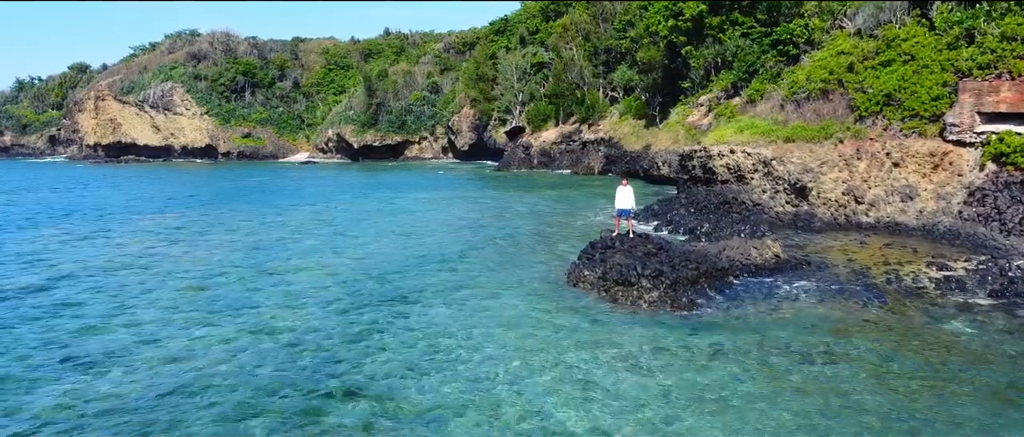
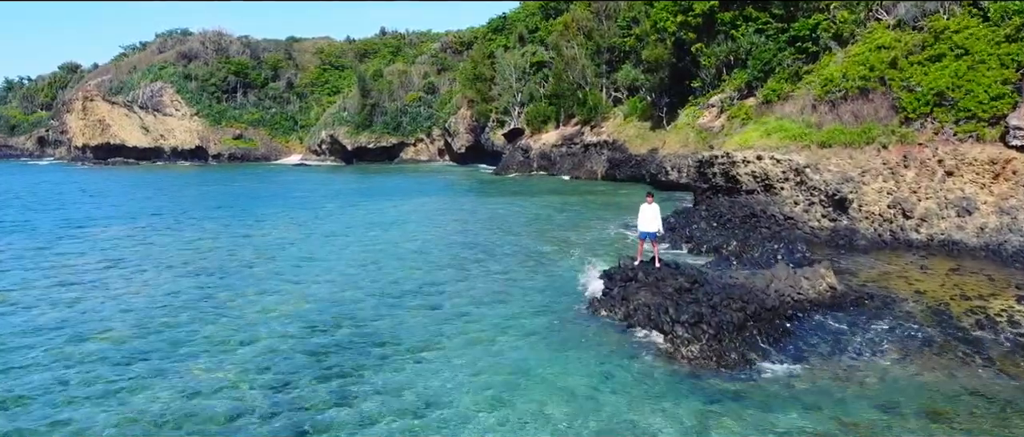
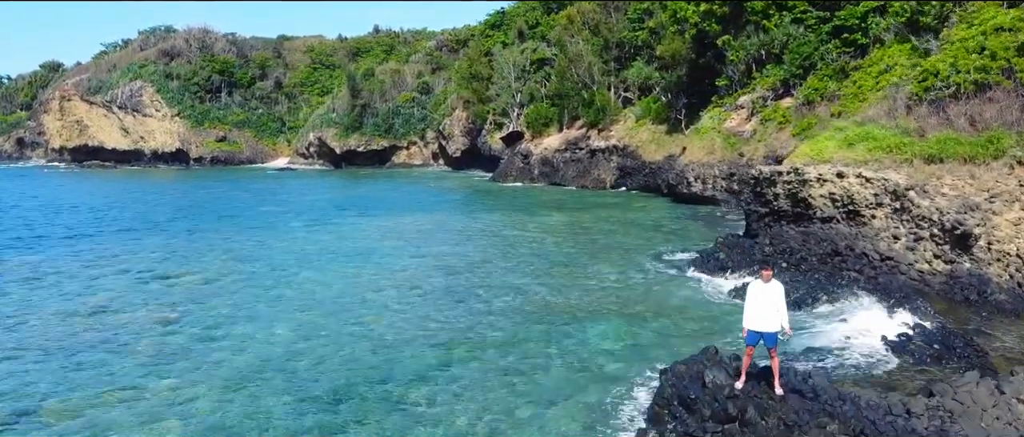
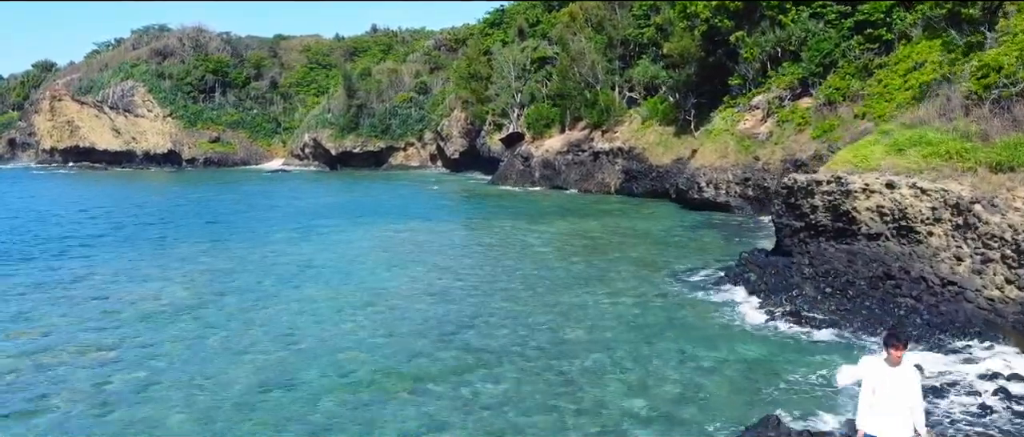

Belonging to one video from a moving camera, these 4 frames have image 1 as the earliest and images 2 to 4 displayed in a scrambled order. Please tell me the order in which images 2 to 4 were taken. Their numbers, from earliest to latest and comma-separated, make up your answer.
2, 3, 4
